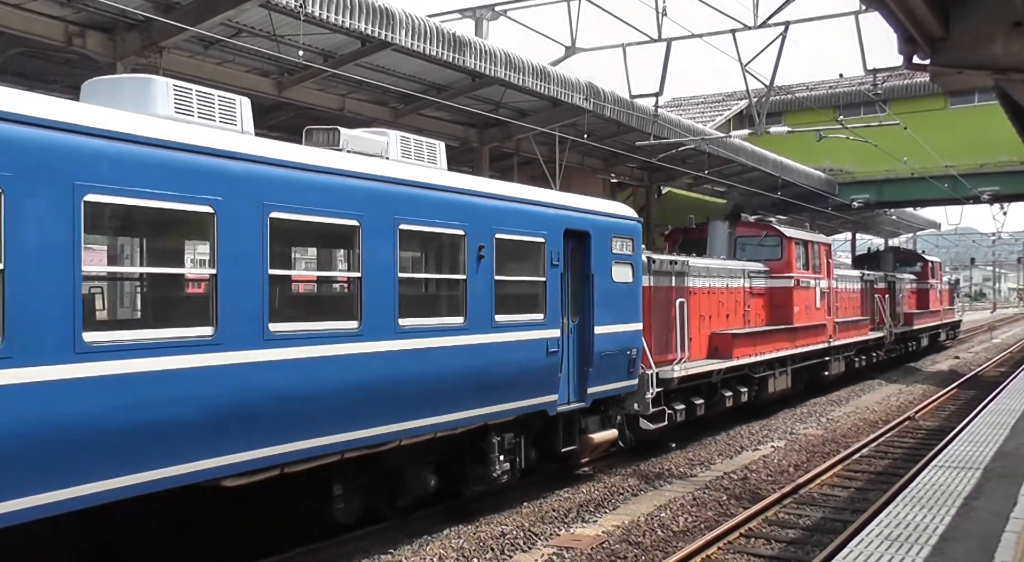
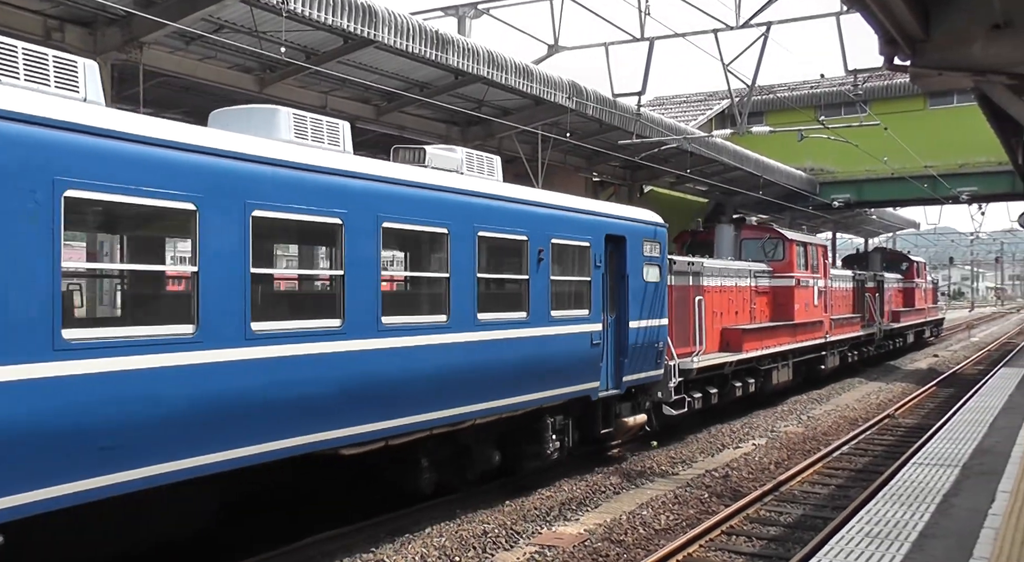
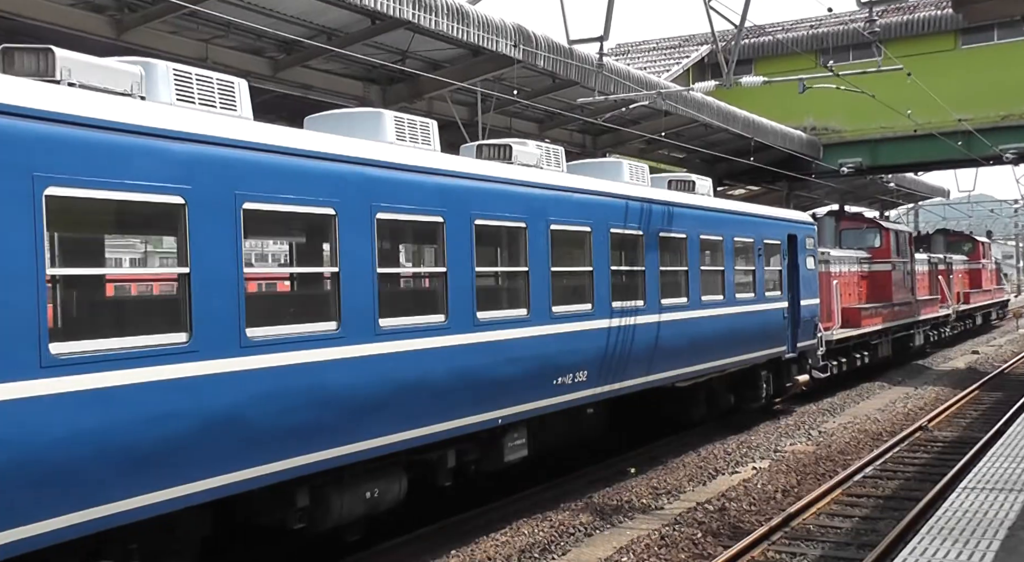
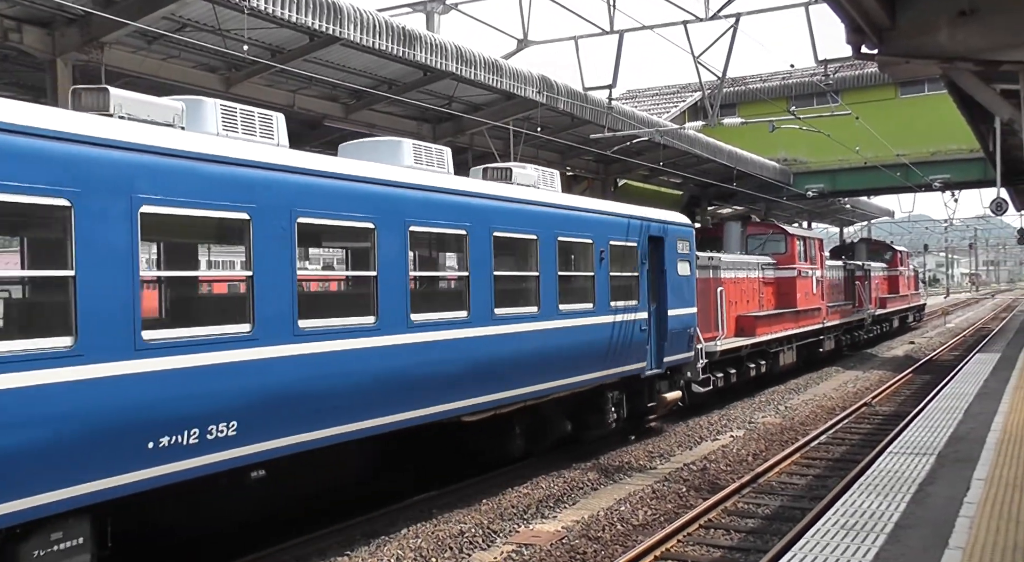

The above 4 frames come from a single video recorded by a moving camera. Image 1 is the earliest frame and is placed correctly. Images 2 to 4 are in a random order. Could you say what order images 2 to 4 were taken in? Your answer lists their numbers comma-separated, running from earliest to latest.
2, 4, 3
